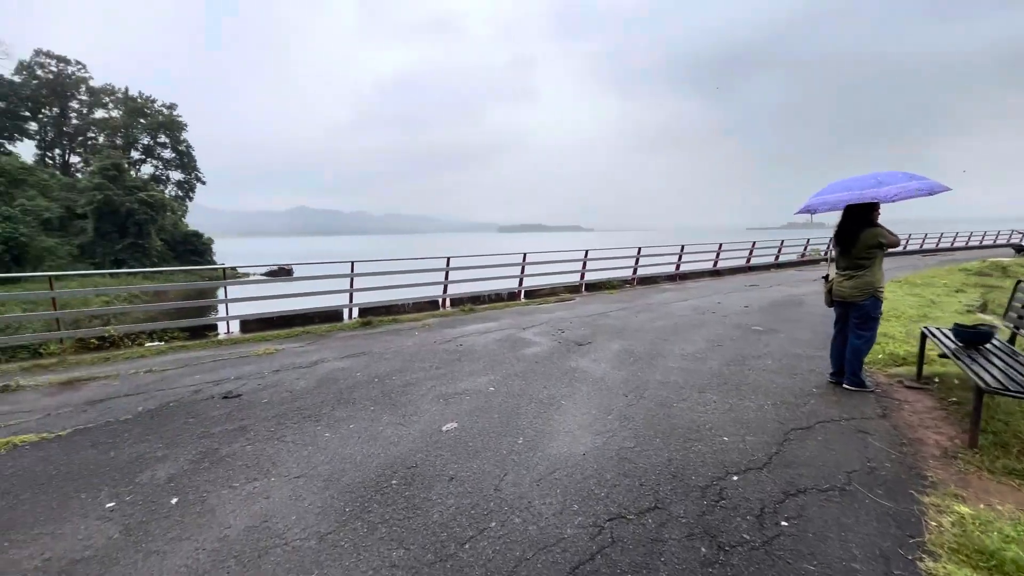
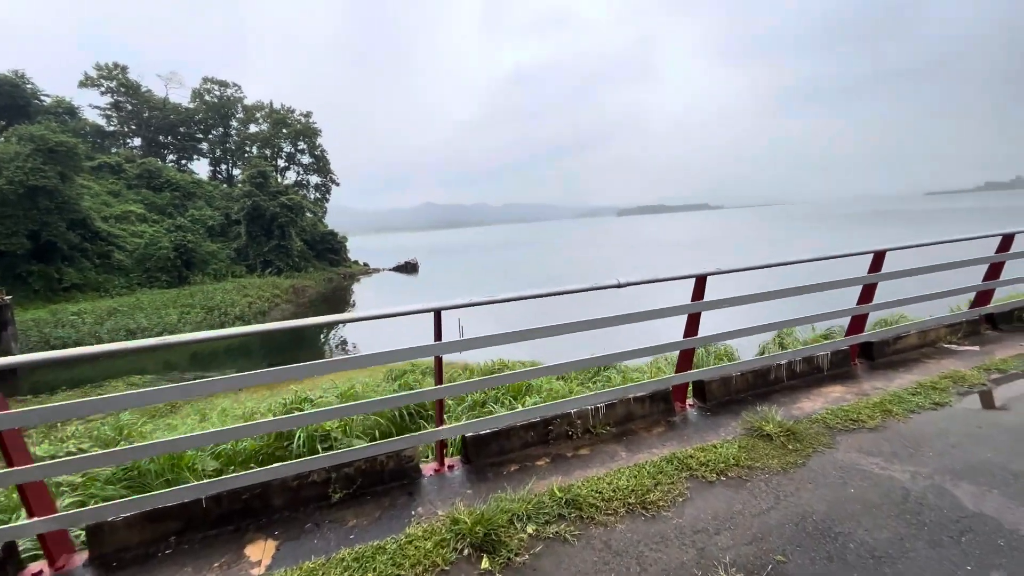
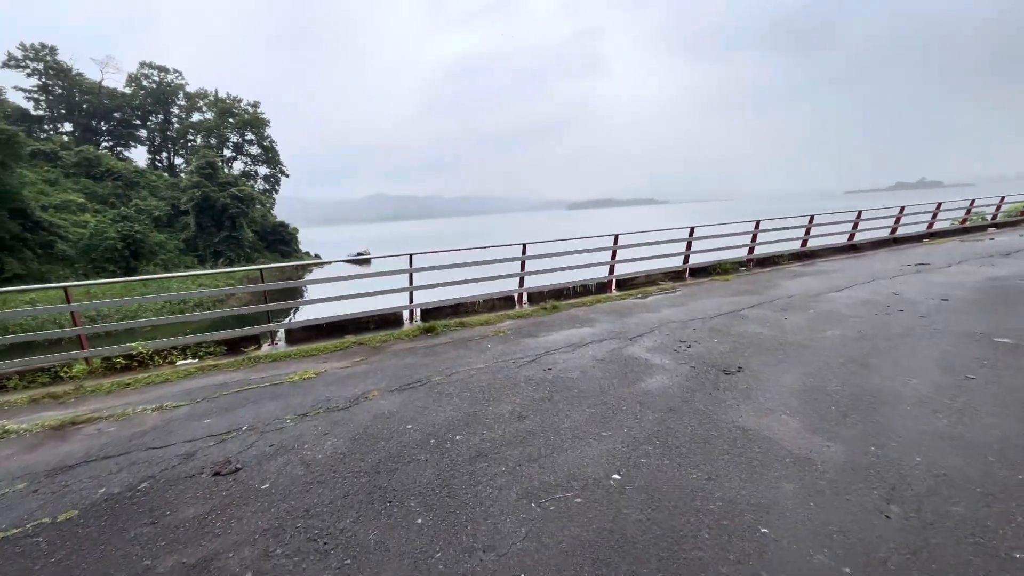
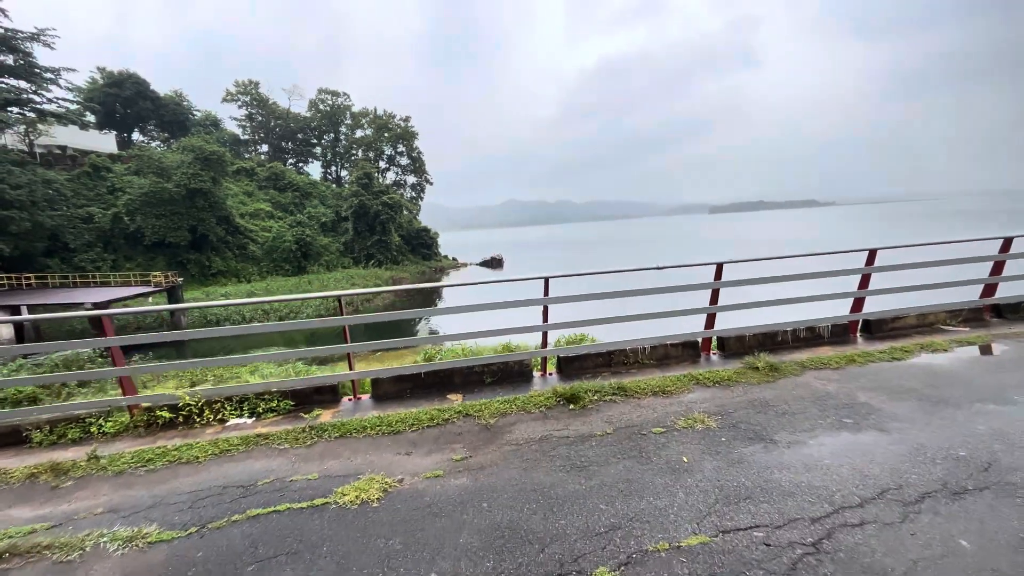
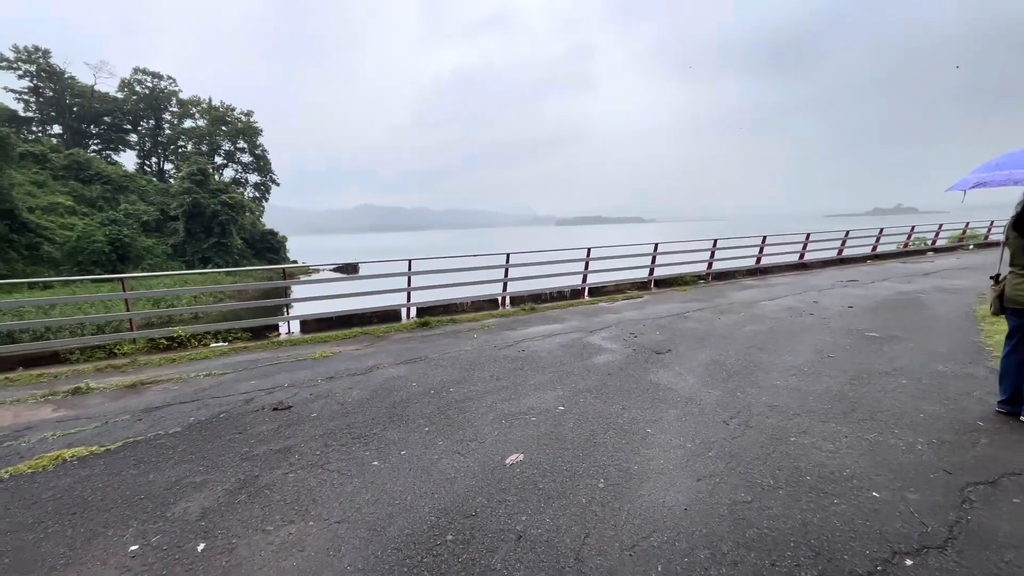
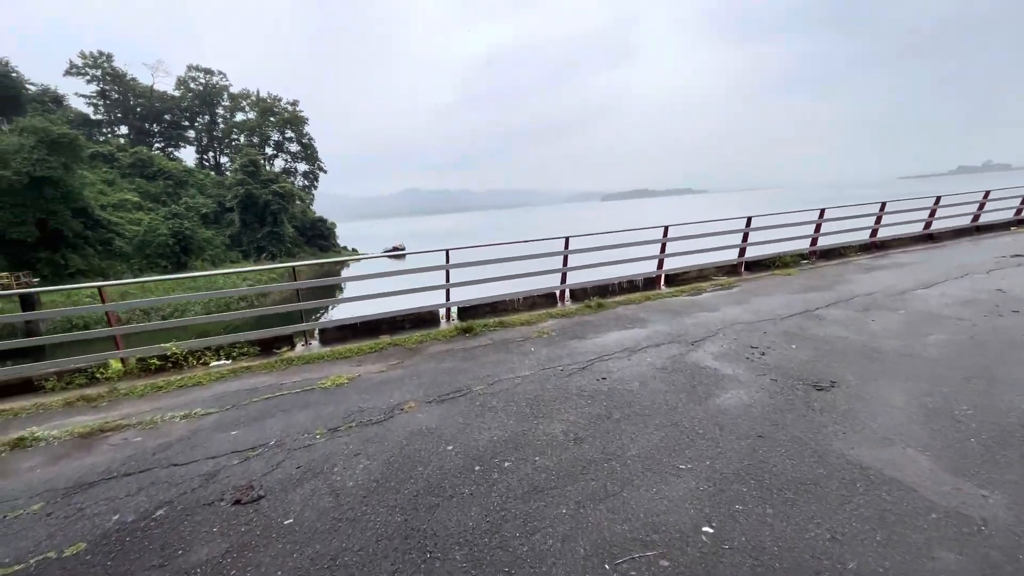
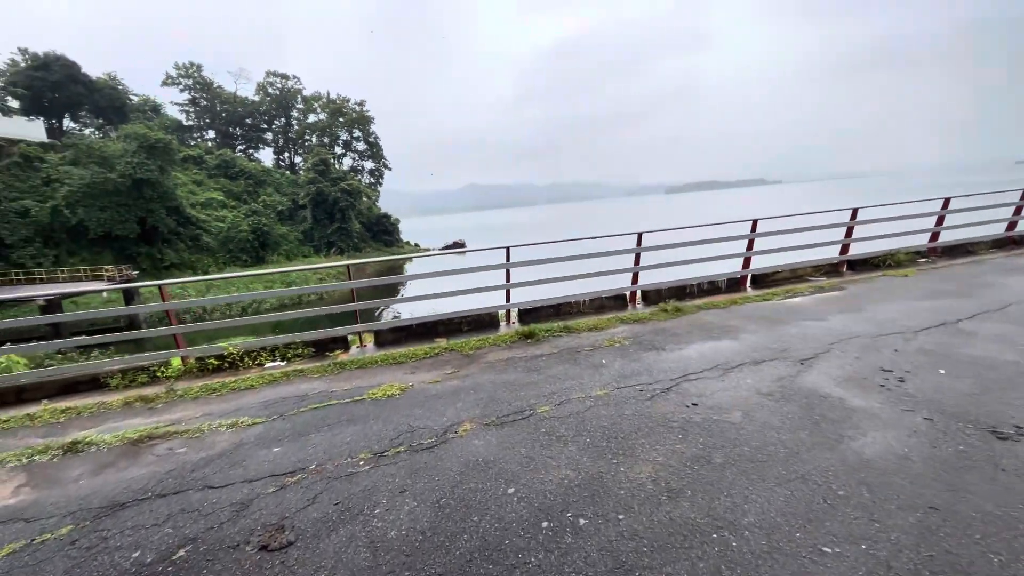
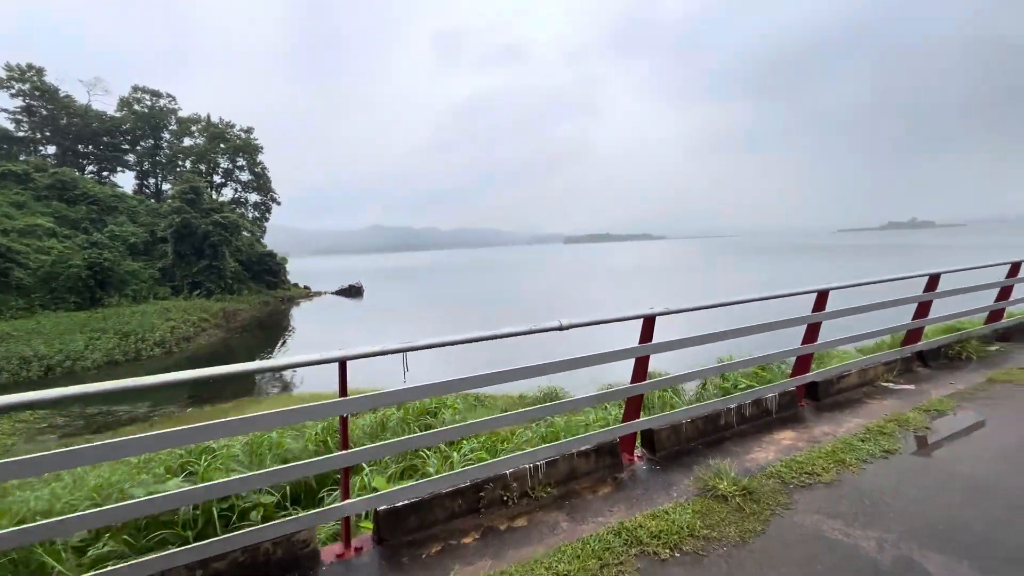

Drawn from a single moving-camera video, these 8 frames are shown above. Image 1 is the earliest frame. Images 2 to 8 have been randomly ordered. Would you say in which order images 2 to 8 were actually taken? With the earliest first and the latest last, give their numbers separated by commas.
5, 3, 6, 7, 4, 2, 8
